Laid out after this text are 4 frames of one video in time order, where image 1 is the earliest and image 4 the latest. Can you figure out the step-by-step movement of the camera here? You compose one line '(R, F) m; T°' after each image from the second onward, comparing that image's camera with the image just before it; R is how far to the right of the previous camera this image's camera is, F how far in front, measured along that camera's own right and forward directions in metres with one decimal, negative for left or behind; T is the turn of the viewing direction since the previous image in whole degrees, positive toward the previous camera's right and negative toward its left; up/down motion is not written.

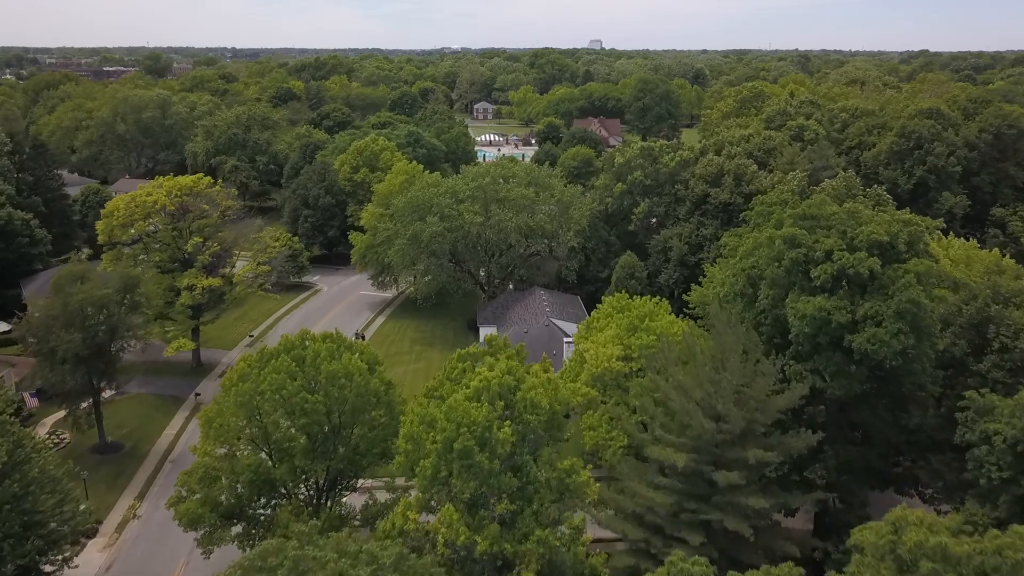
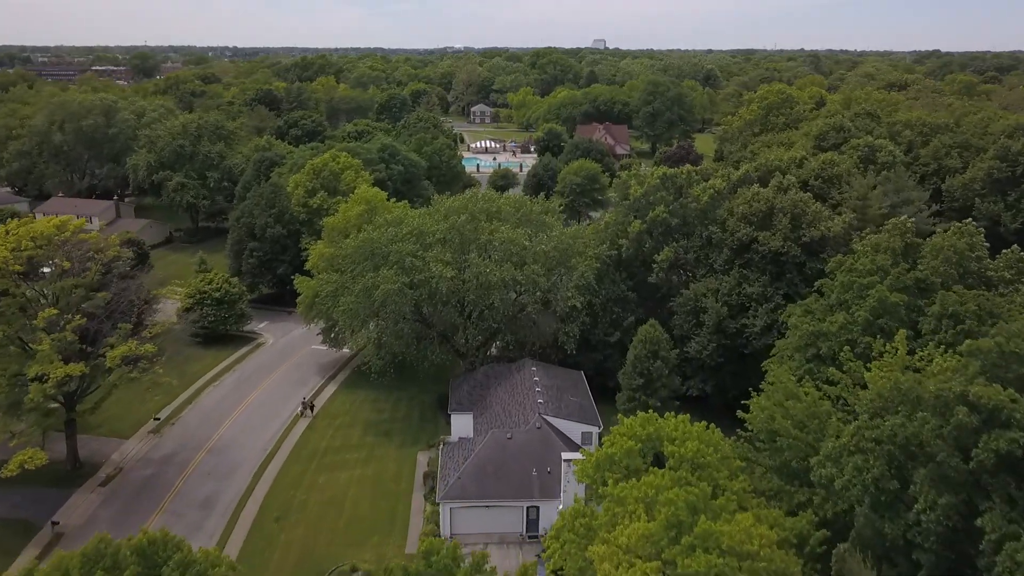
(+1.0, +9.5) m; 0°
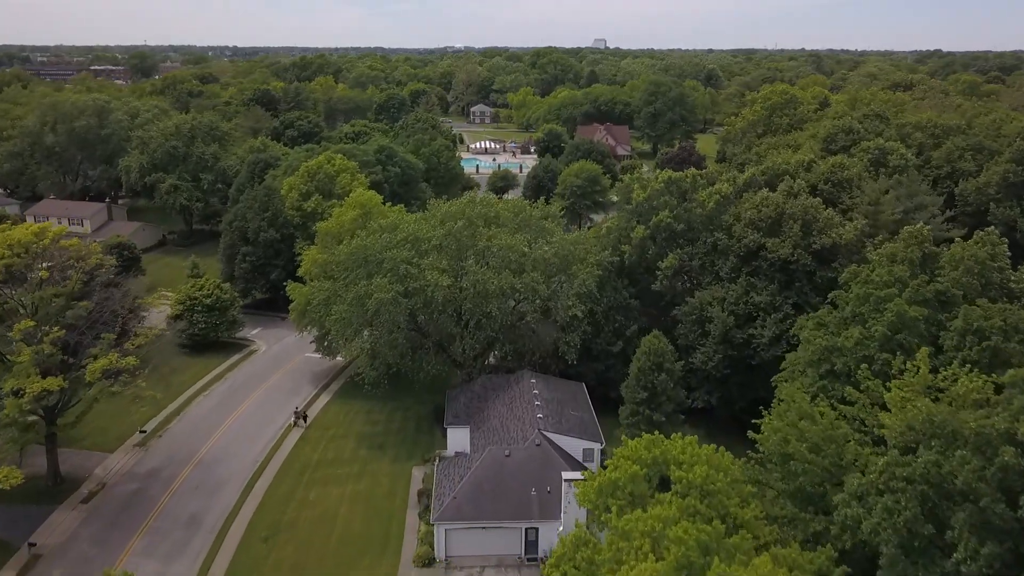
(+0.1, +1.1) m; 0°
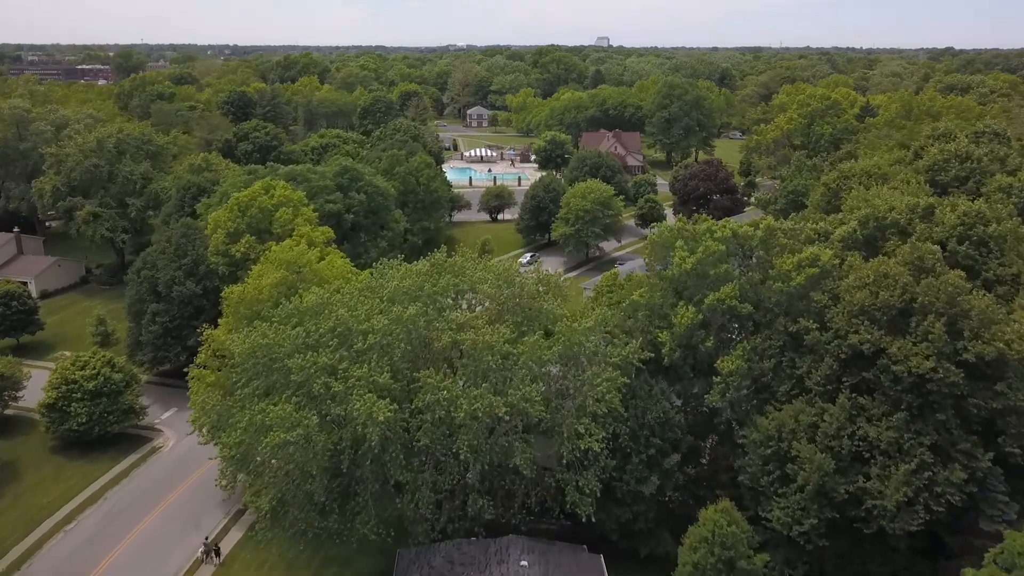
(+0.7, +10.0) m; 0°
